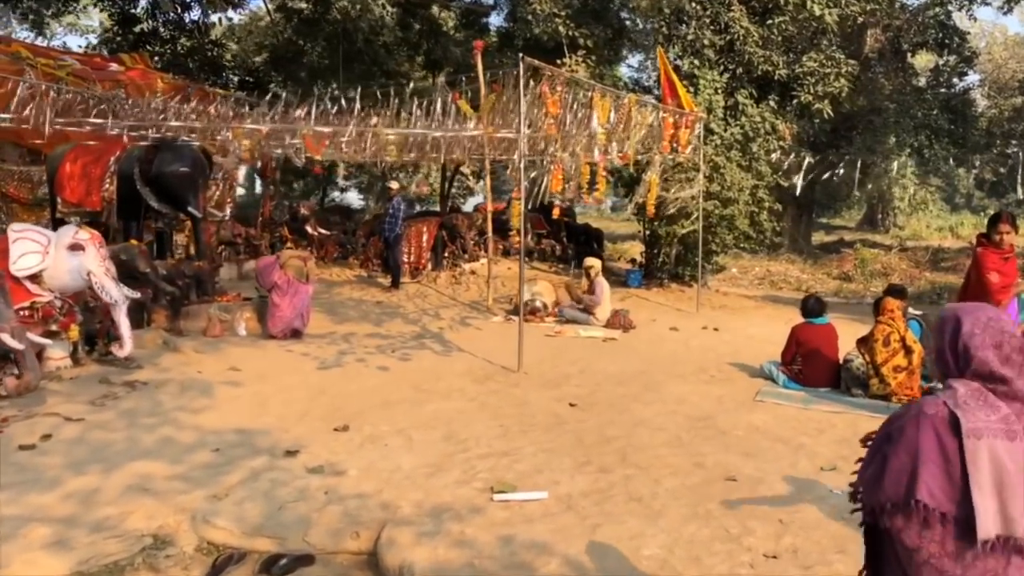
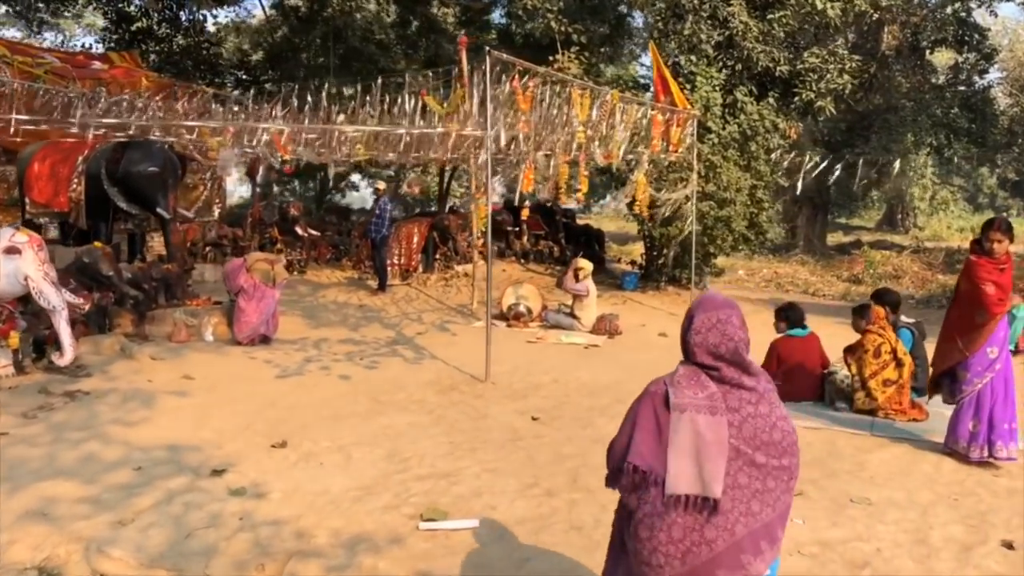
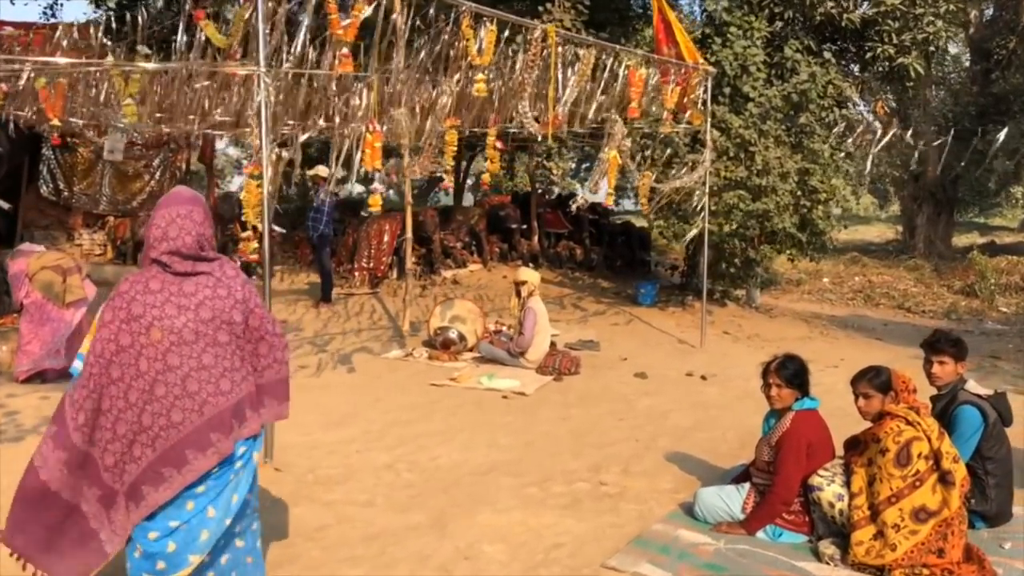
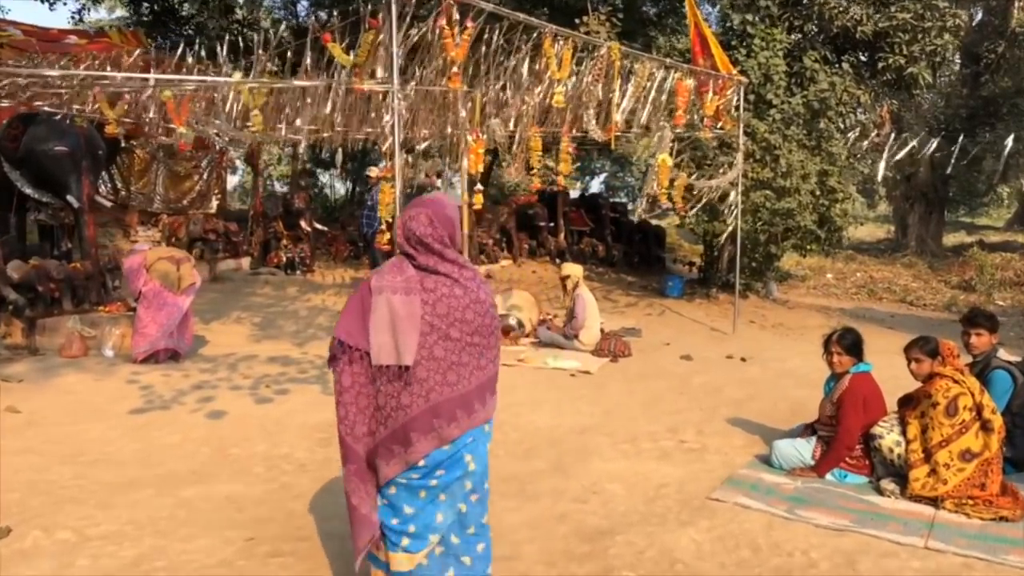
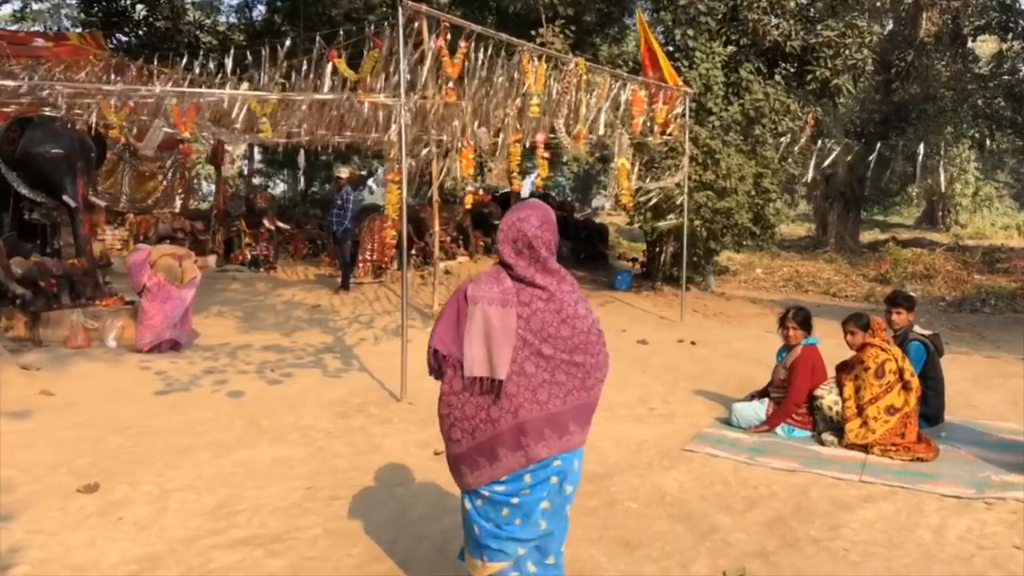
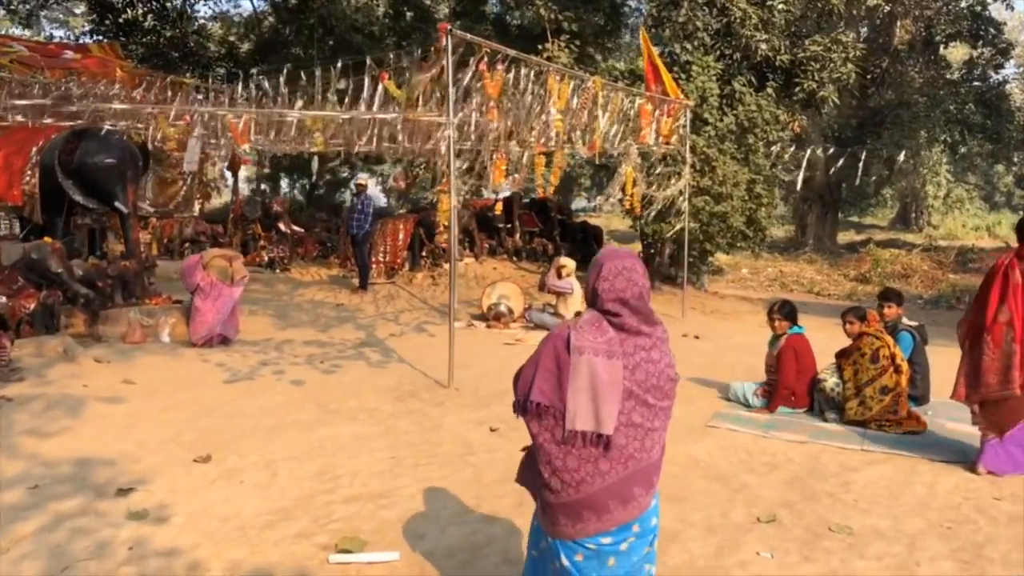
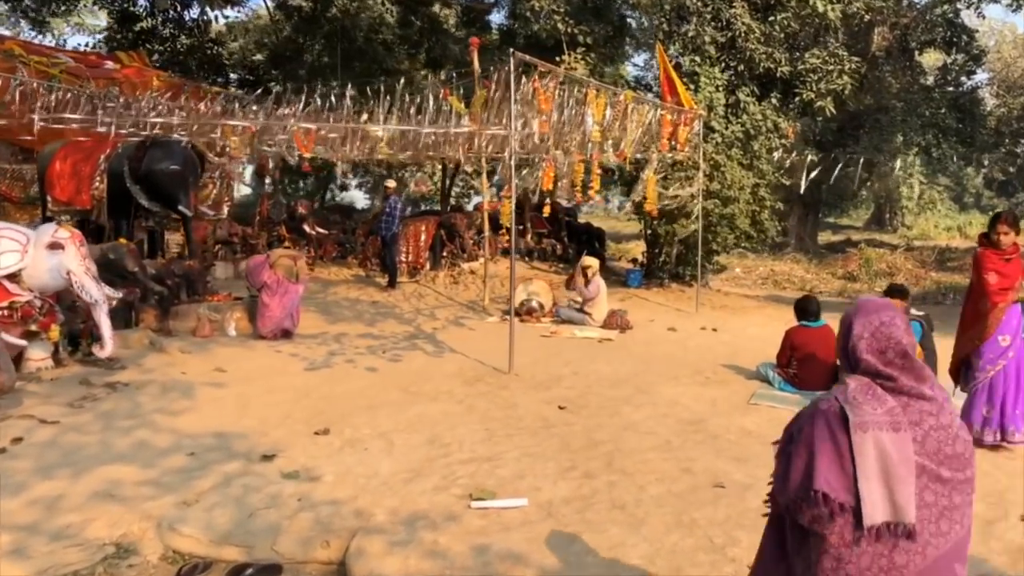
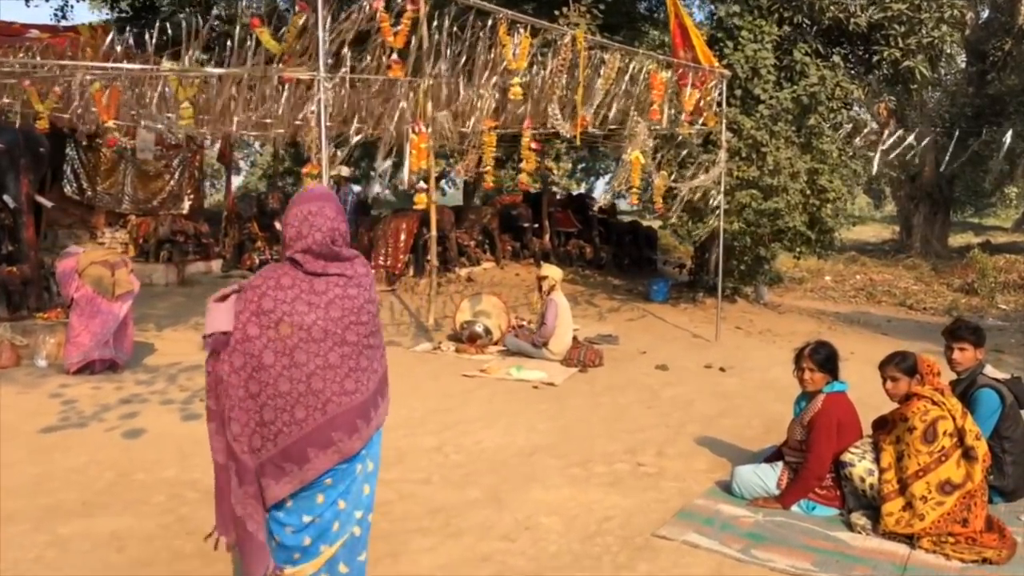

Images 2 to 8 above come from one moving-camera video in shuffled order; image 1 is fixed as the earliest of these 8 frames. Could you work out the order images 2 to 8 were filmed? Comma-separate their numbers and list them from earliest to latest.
7, 2, 6, 5, 4, 8, 3
